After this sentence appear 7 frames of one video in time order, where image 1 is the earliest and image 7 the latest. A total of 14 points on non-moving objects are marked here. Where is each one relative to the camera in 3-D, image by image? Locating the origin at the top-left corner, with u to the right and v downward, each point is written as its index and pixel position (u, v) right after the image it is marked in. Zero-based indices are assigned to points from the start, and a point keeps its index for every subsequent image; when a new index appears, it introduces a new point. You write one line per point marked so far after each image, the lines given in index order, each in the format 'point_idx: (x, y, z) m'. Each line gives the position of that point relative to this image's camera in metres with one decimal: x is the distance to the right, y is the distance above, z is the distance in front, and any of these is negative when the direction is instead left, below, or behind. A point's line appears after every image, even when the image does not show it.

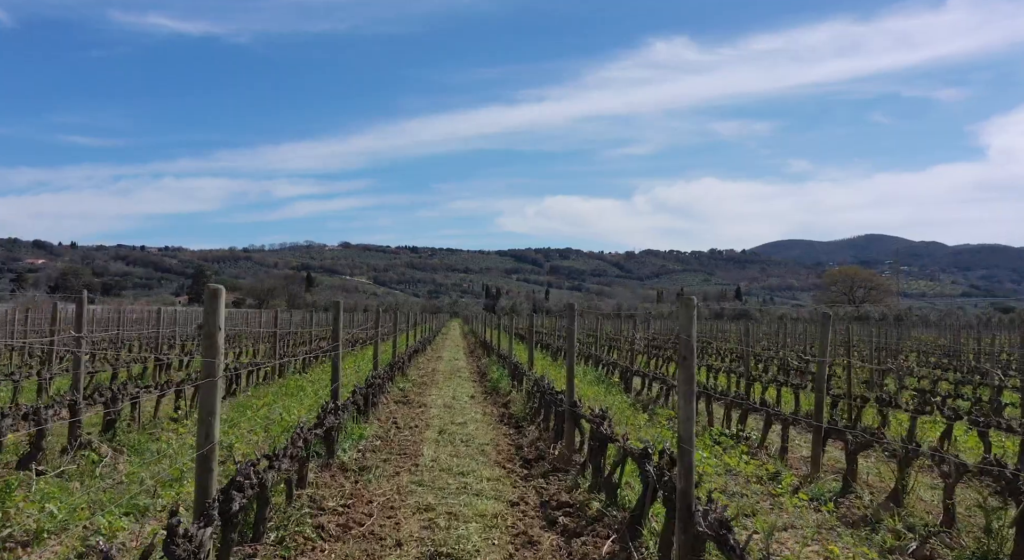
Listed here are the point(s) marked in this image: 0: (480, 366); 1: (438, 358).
0: (-0.7, -1.9, +16.2) m
1: (-2.0, -2.1, +19.6) m
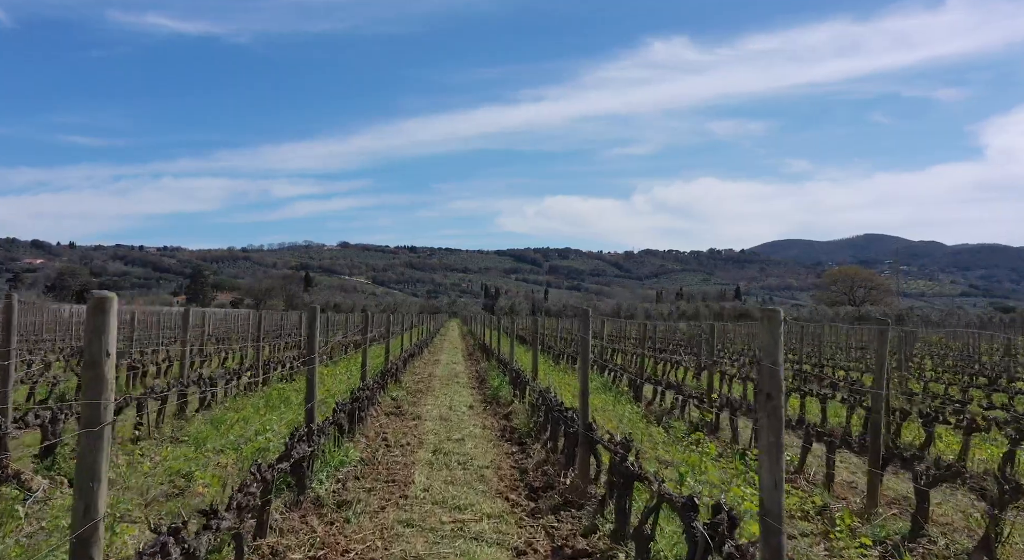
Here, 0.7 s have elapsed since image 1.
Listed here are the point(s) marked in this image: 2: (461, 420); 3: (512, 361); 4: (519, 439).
0: (-0.7, -1.9, +15.4) m
1: (-2.0, -2.1, +18.8) m
2: (-0.6, -1.7, +8.8) m
3: (0.0, -1.5, +12.9) m
4: (+0.1, -1.8, +8.2) m
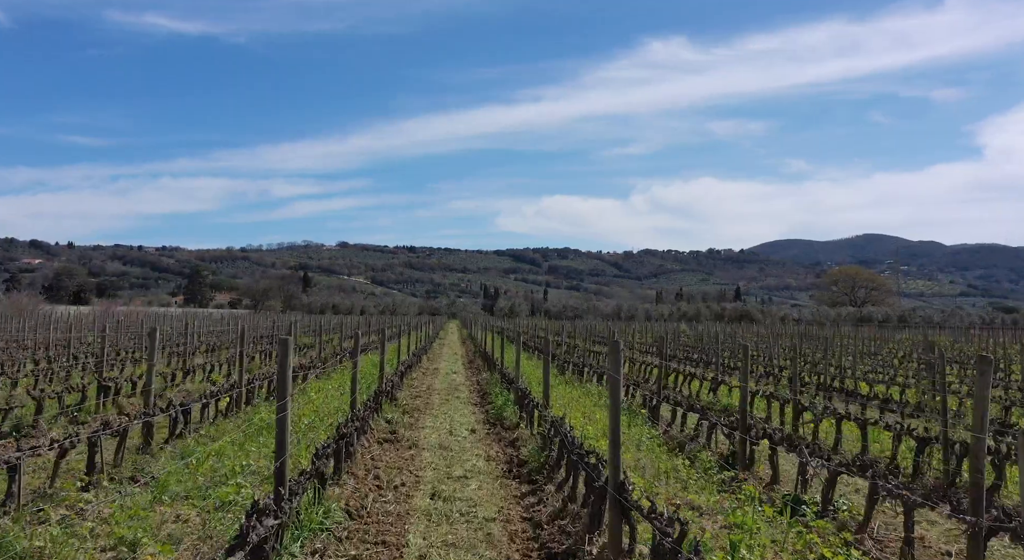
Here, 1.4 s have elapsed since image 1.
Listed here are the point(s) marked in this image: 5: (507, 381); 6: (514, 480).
0: (-0.6, -2.0, +14.6) m
1: (-2.0, -2.2, +18.0) m
2: (-0.5, -1.8, +7.9) m
3: (0.0, -1.6, +12.1) m
4: (+0.2, -1.9, +7.3) m
5: (-0.1, -1.7, +12.0) m
6: (0.0, -2.0, +7.3) m
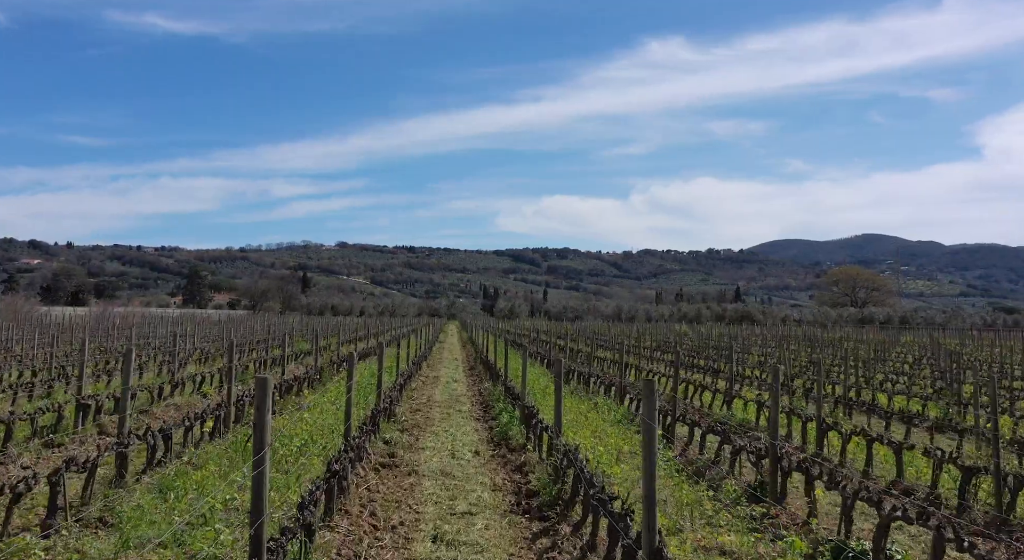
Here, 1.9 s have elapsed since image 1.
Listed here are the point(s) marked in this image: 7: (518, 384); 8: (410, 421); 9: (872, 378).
0: (-0.5, -2.2, +14.0) m
1: (-1.9, -2.3, +17.4) m
2: (-0.5, -2.0, +7.4) m
3: (+0.1, -1.8, +11.5) m
4: (+0.2, -2.1, +6.8) m
5: (0.0, -1.8, +11.5) m
6: (+0.1, -2.1, +6.7) m
7: (+0.1, -2.0, +13.6) m
8: (-1.5, -2.0, +10.7) m
9: (+8.5, -2.3, +17.4) m
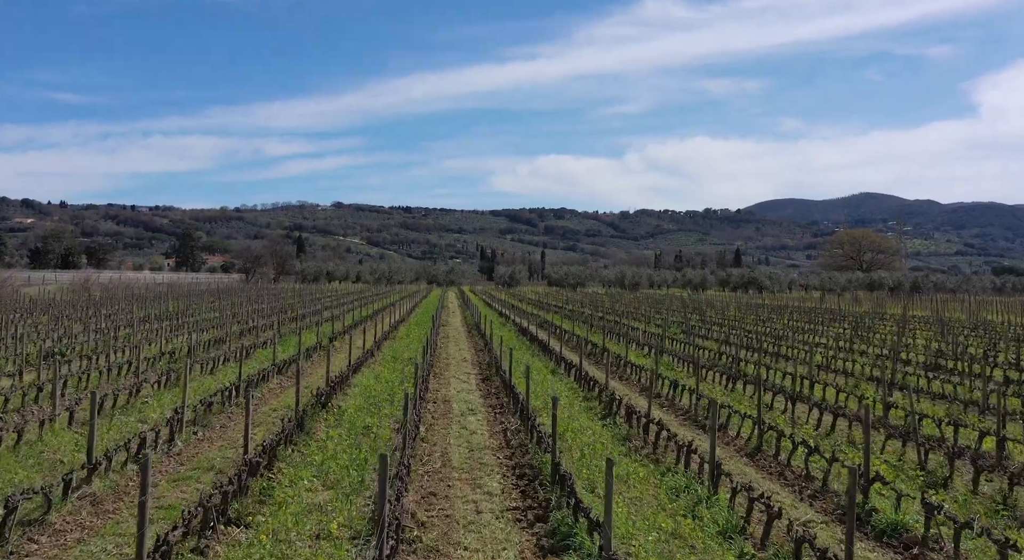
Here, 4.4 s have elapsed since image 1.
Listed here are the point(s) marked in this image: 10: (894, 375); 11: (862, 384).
0: (+0.1, -2.5, +10.7) m
1: (-1.3, -2.5, +14.1) m
2: (+0.2, -2.6, +4.1) m
3: (+0.7, -2.2, +8.2) m
4: (+0.9, -2.8, +3.5) m
5: (+0.6, -2.2, +8.2) m
6: (+0.7, -2.8, +3.4) m
7: (+0.7, -2.3, +10.3) m
8: (-0.9, -2.5, +7.4) m
9: (+9.1, -2.4, +14.2) m
10: (+9.7, -2.4, +18.7) m
11: (+8.4, -2.5, +17.5) m
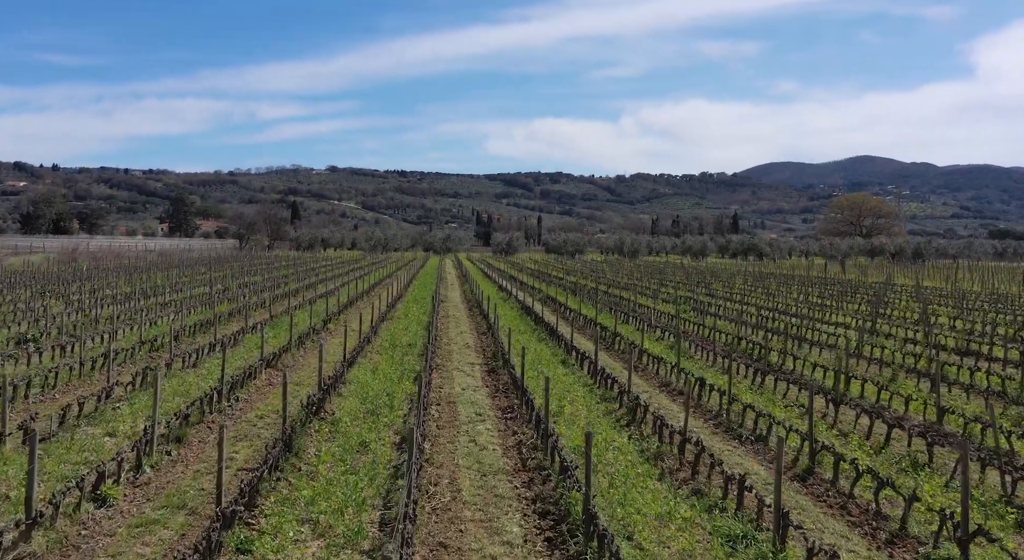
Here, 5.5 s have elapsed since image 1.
0: (+0.3, -2.5, +9.3) m
1: (-1.1, -2.3, +12.7) m
2: (+0.4, -3.0, +2.7) m
3: (+0.9, -2.3, +6.8) m
4: (+1.1, -3.1, +2.1) m
5: (+0.8, -2.4, +6.8) m
6: (+1.0, -3.2, +2.1) m
7: (+0.9, -2.3, +8.9) m
8: (-0.6, -2.7, +6.0) m
9: (+9.3, -2.3, +12.8) m
10: (+9.9, -2.0, +17.4) m
11: (+8.6, -2.1, +16.1) m
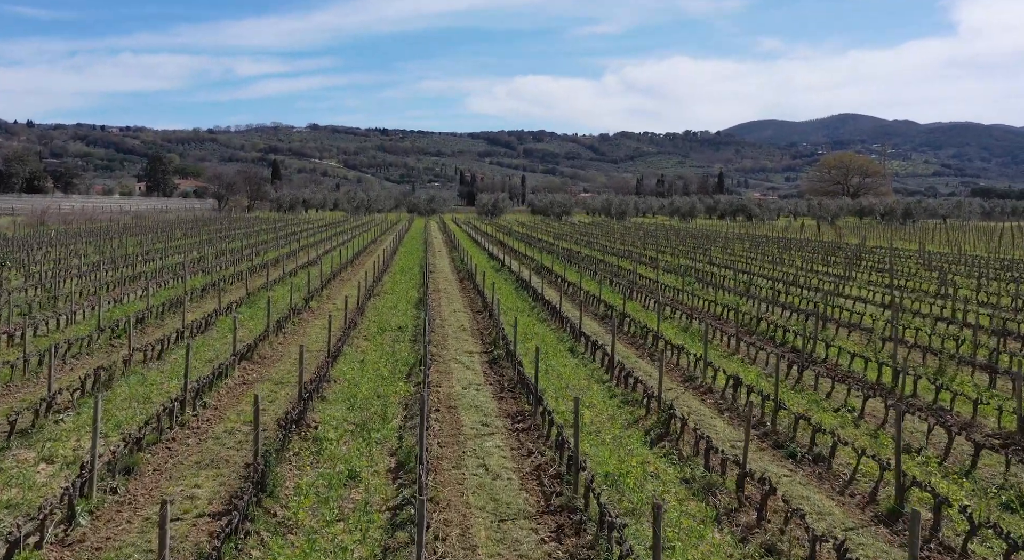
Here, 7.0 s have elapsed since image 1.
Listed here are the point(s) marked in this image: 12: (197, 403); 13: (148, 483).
0: (+0.6, -2.5, +7.5) m
1: (-0.9, -2.2, +10.9) m
2: (+0.9, -3.4, +1.0) m
3: (+1.3, -2.5, +5.1) m
4: (+1.6, -3.6, +0.4) m
5: (+1.2, -2.5, +5.0) m
6: (+1.4, -3.6, +0.3) m
7: (+1.2, -2.4, +7.1) m
8: (-0.3, -2.9, +4.2) m
9: (+9.5, -2.1, +11.2) m
10: (+10.0, -1.6, +15.7) m
11: (+8.7, -1.8, +14.5) m
12: (-5.0, -2.0, +11.7) m
13: (-4.4, -2.5, +8.9) m
